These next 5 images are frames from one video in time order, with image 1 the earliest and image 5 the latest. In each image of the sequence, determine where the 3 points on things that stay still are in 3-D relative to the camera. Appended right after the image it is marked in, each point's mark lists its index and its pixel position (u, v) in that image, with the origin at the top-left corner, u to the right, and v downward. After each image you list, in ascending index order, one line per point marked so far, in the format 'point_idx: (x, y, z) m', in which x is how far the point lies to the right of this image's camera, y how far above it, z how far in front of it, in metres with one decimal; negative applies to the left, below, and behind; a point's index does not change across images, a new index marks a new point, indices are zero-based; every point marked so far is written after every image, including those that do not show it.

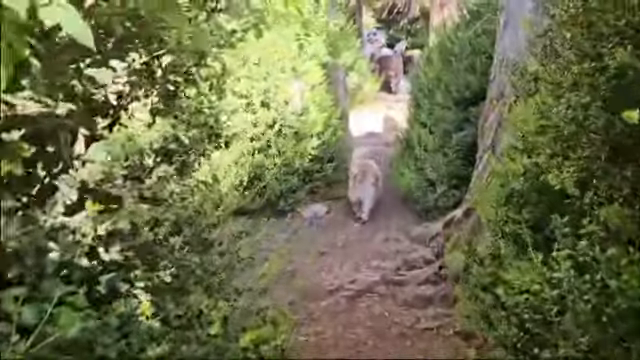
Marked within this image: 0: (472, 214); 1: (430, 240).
0: (+1.5, -0.3, +5.4) m
1: (+1.3, -0.7, +6.2) m
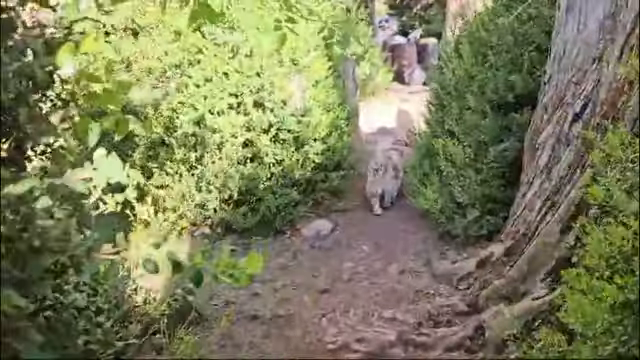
0: (+1.5, -0.6, +4.1) m
1: (+1.3, -0.9, +4.9) m
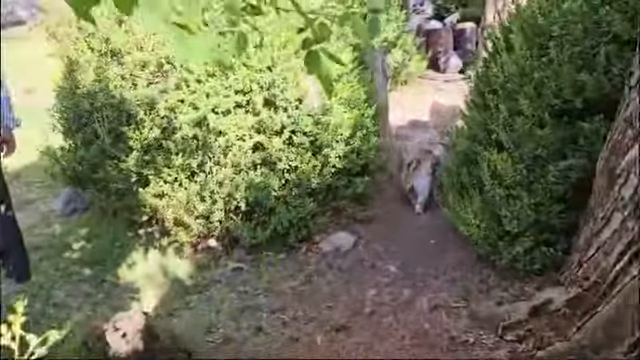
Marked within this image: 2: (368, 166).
0: (+1.6, -0.8, +3.1) m
1: (+1.4, -1.1, +4.0) m
2: (+0.6, +0.2, +6.8) m
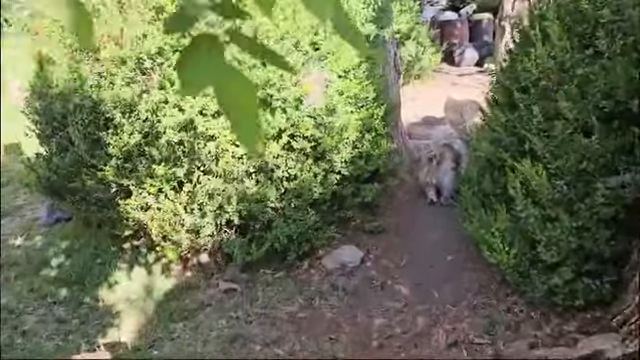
0: (+1.5, -0.9, +2.4) m
1: (+1.3, -1.2, +3.3) m
2: (+0.6, +0.1, +6.1) m
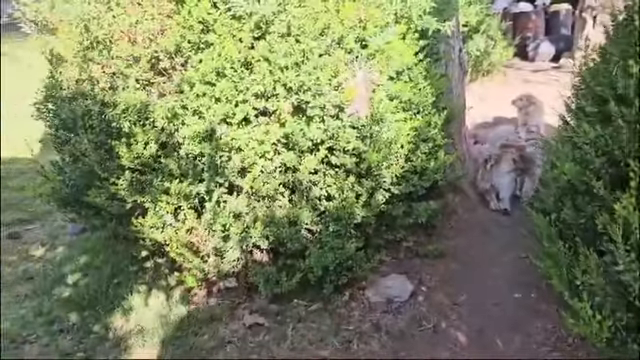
0: (+1.5, -1.2, +1.5) m
1: (+1.4, -1.5, +2.3) m
2: (+1.1, -0.1, +5.2) m
